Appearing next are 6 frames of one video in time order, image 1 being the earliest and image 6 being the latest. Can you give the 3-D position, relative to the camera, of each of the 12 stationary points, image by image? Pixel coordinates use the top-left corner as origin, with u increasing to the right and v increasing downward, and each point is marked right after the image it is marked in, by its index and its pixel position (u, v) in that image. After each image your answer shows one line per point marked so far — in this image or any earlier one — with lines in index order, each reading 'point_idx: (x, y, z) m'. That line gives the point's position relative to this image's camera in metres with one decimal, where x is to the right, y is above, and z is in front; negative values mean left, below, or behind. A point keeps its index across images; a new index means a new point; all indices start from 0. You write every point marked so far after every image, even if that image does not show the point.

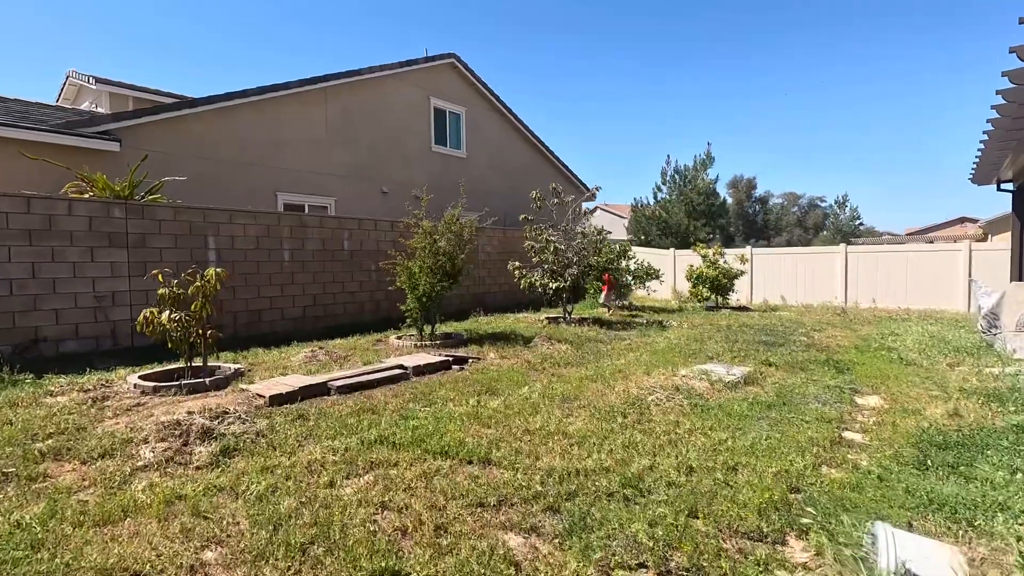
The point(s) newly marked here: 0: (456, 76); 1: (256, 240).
0: (-1.6, +5.9, +14.9) m
1: (-4.1, +0.8, +8.5) m
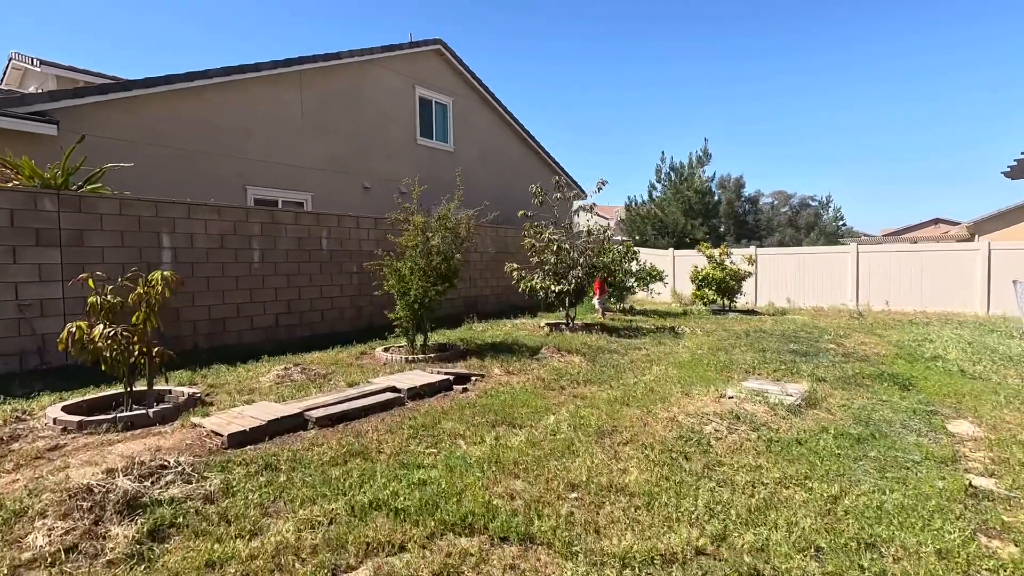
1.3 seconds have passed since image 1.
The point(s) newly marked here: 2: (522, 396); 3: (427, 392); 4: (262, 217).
0: (-1.8, +5.8, +13.9) m
1: (-4.0, +0.7, +7.4) m
2: (+0.1, -1.0, +4.9) m
3: (-0.8, -1.0, +5.1) m
4: (-3.7, +1.0, +7.8) m
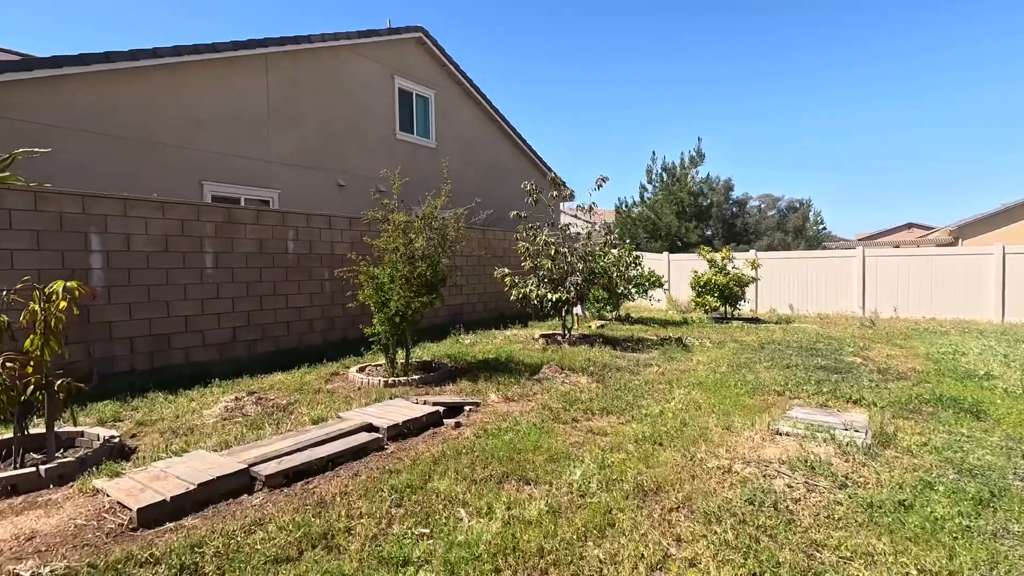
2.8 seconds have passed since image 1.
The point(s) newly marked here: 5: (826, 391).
0: (-2.1, +5.7, +12.9) m
1: (-4.1, +0.6, +6.3) m
2: (+0.1, -1.1, +4.0) m
3: (-0.8, -1.1, +4.1) m
4: (-3.8, +0.9, +6.8) m
5: (+3.2, -1.1, +5.4) m
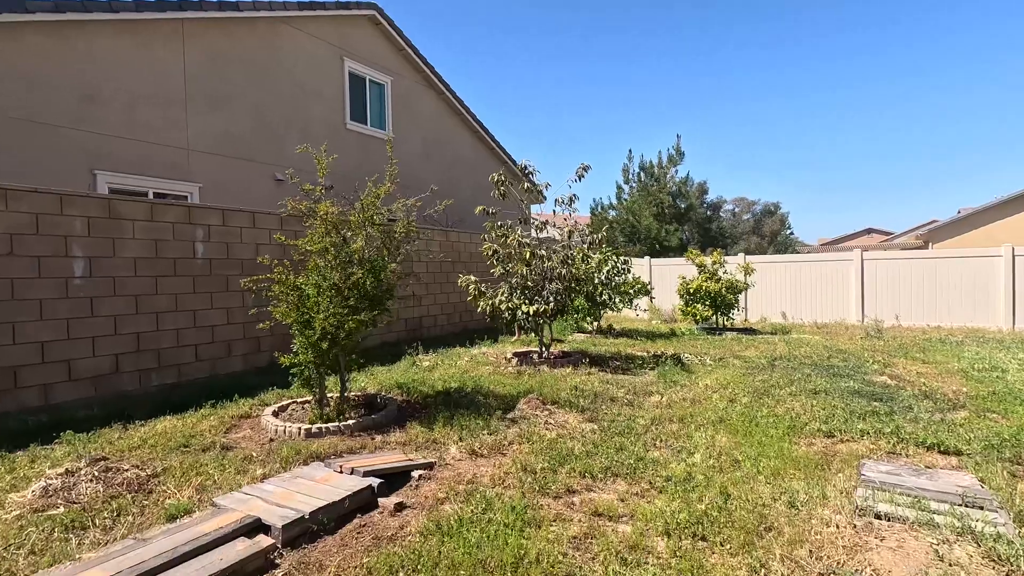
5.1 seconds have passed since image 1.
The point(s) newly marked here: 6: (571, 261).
0: (-2.9, +5.4, +11.5) m
1: (-4.4, +0.4, +4.6) m
2: (0.0, -1.2, +2.6) m
3: (-1.0, -1.2, +2.7) m
4: (-4.1, +0.8, +5.1) m
5: (+3.0, -1.1, +4.2) m
6: (+0.9, +0.4, +7.7) m
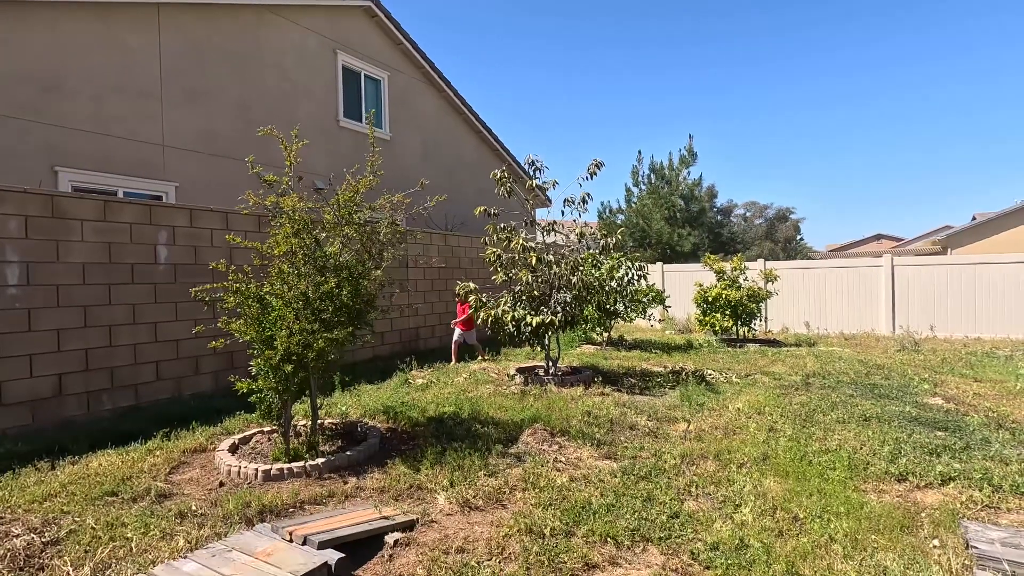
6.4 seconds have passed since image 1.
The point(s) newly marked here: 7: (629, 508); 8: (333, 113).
0: (-2.8, +5.3, +10.9) m
1: (-4.4, +0.3, +4.0) m
2: (0.0, -1.2, +1.9) m
3: (-1.0, -1.3, +2.0) m
4: (-4.1, +0.7, +4.5) m
5: (+3.0, -1.2, +3.5) m
6: (+0.9, +0.3, +6.9) m
7: (+0.7, -1.2, +3.0) m
8: (-3.3, +3.2, +9.8) m
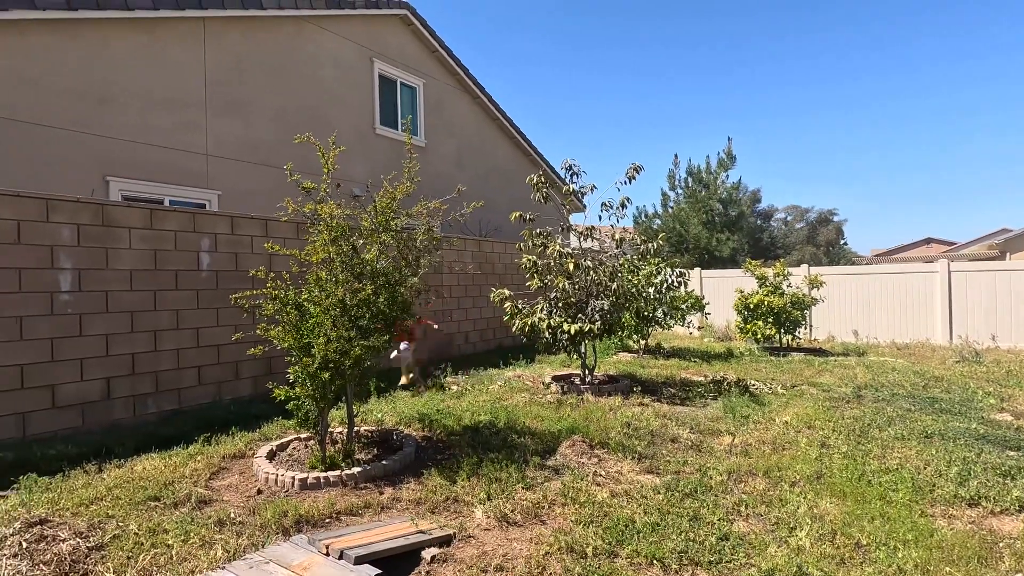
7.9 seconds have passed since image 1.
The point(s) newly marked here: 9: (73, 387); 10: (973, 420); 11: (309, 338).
0: (-2.1, +5.2, +11.0) m
1: (-4.1, +0.3, +4.1) m
2: (+0.1, -1.3, +1.8) m
3: (-0.8, -1.3, +1.9) m
4: (-3.7, +0.6, +4.6) m
5: (+3.2, -1.3, +3.2) m
6: (+1.4, +0.2, +6.8) m
7: (+0.9, -1.3, +2.9) m
8: (-2.7, +3.1, +10.0) m
9: (-3.8, -0.8, +4.6) m
10: (+4.4, -1.2, +5.0) m
11: (-1.4, -0.3, +3.7) m
